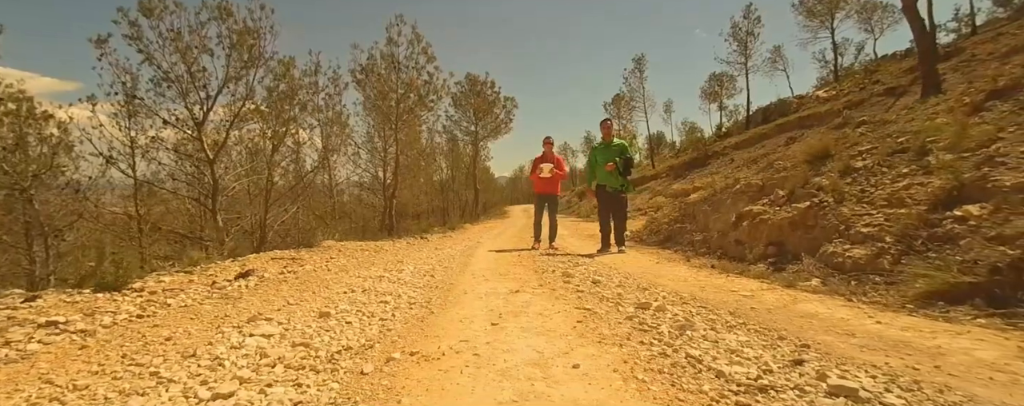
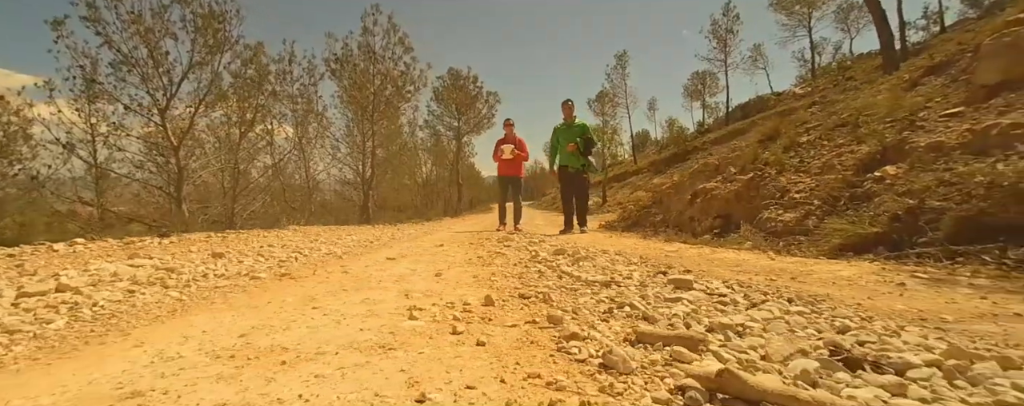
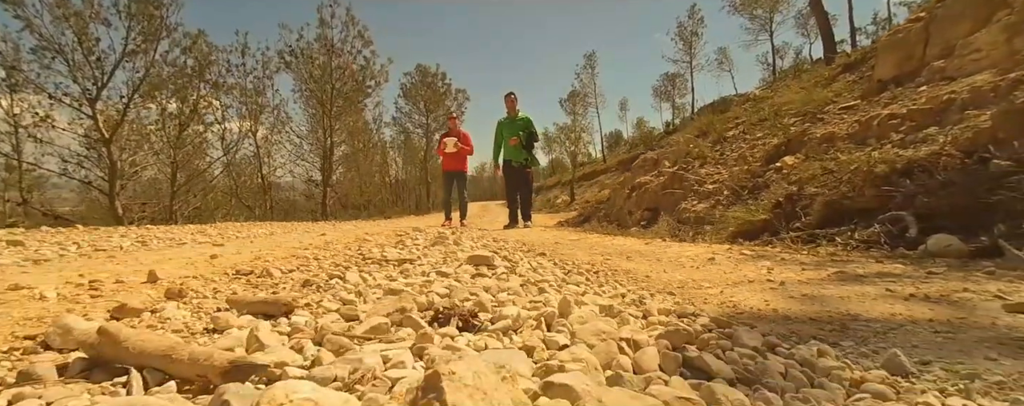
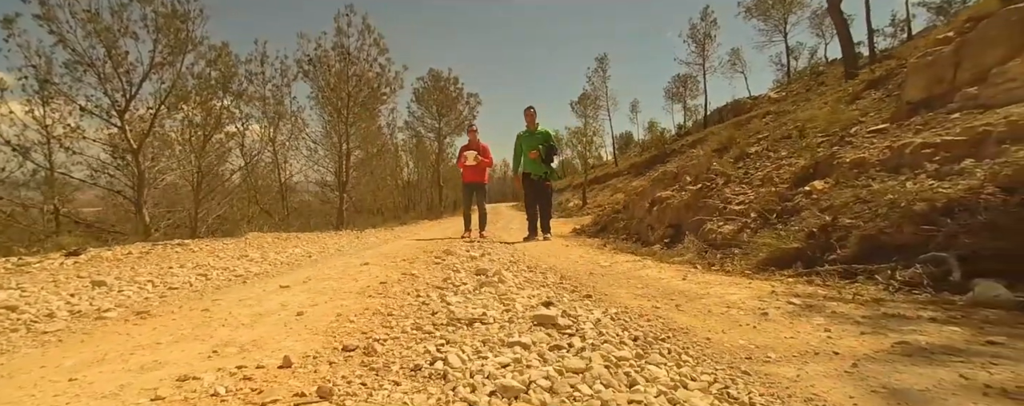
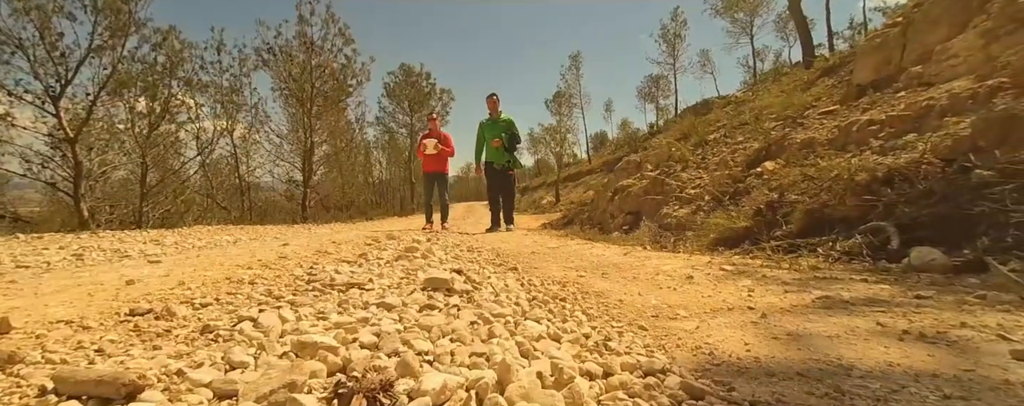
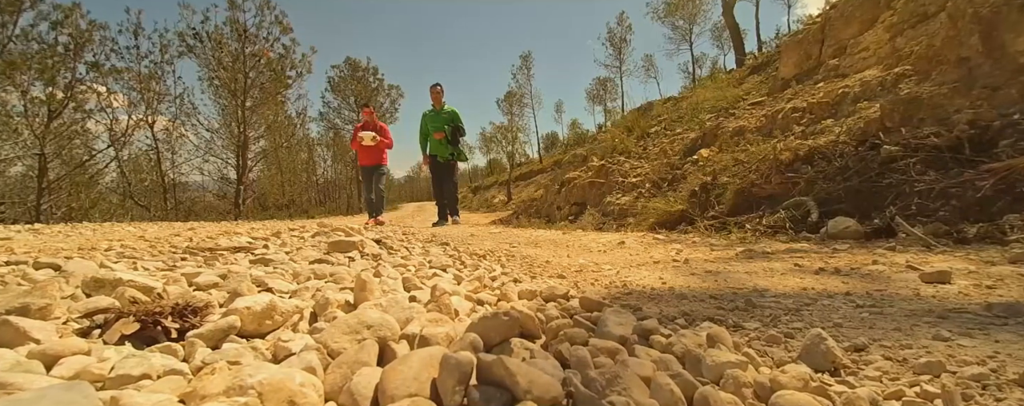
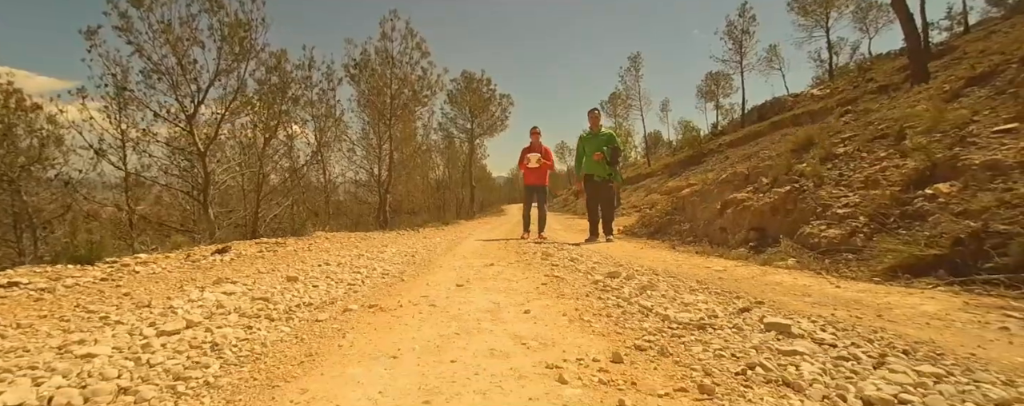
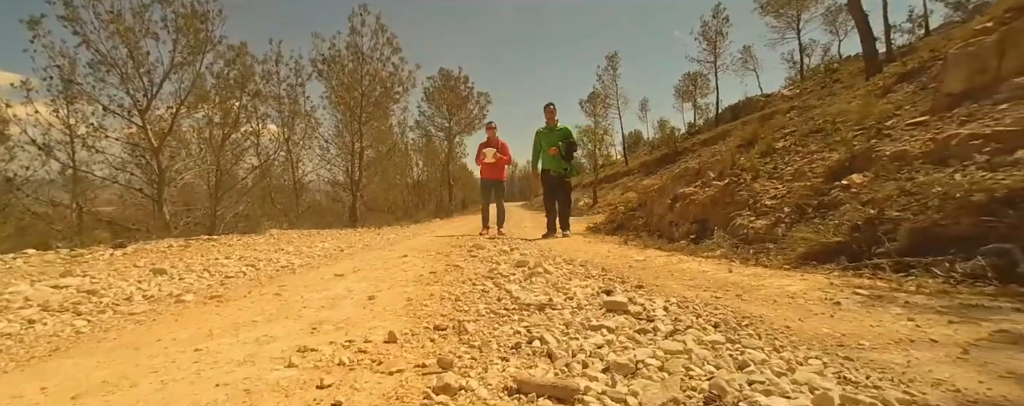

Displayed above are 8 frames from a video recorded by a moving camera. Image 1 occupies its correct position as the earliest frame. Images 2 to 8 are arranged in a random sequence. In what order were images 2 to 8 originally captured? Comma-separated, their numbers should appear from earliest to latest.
7, 2, 8, 4, 3, 5, 6
